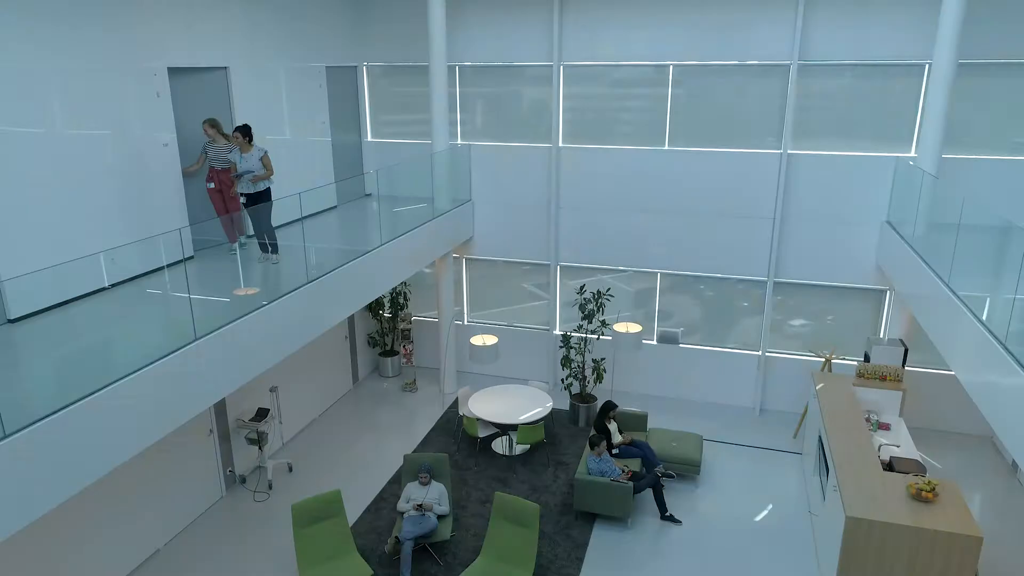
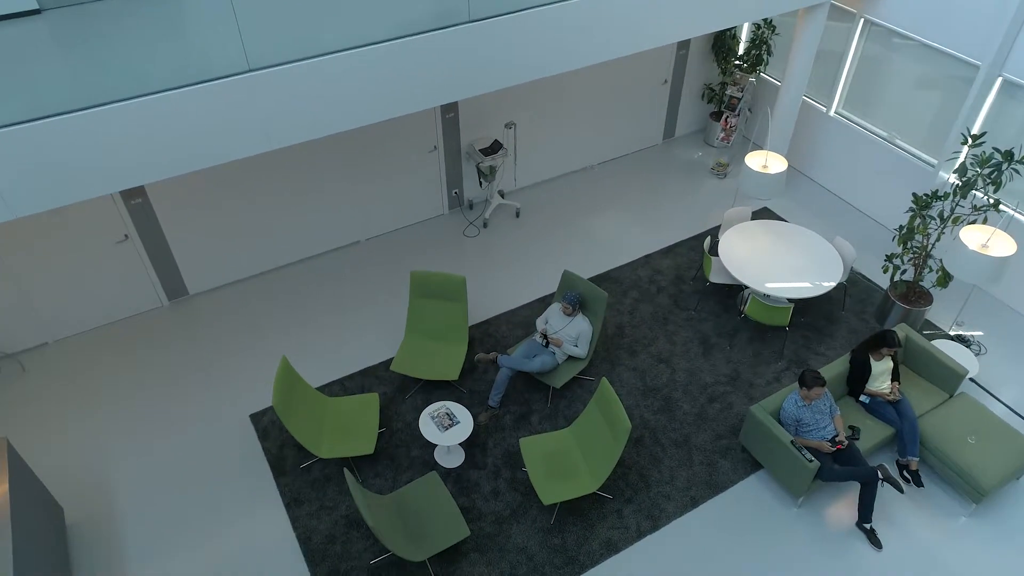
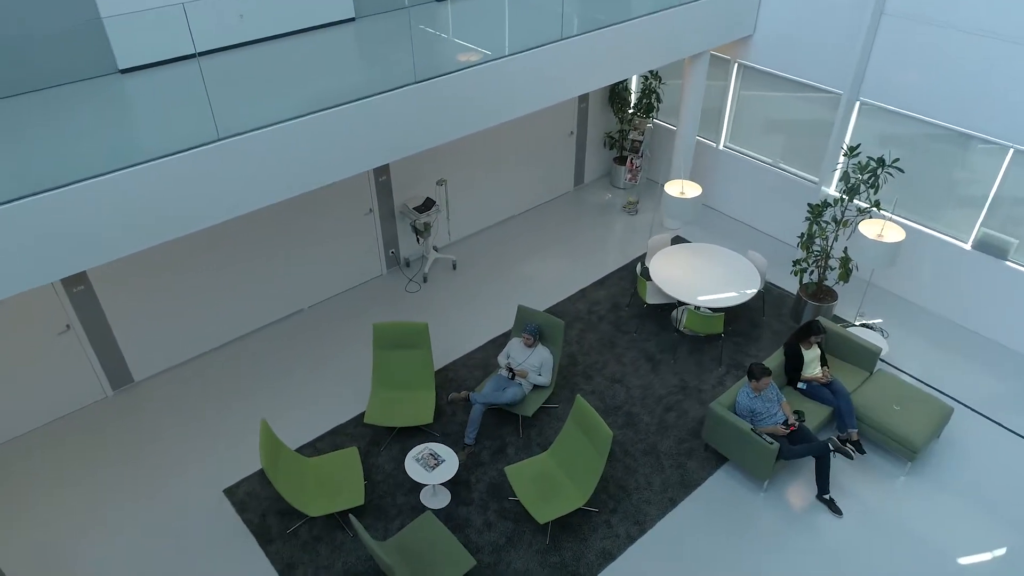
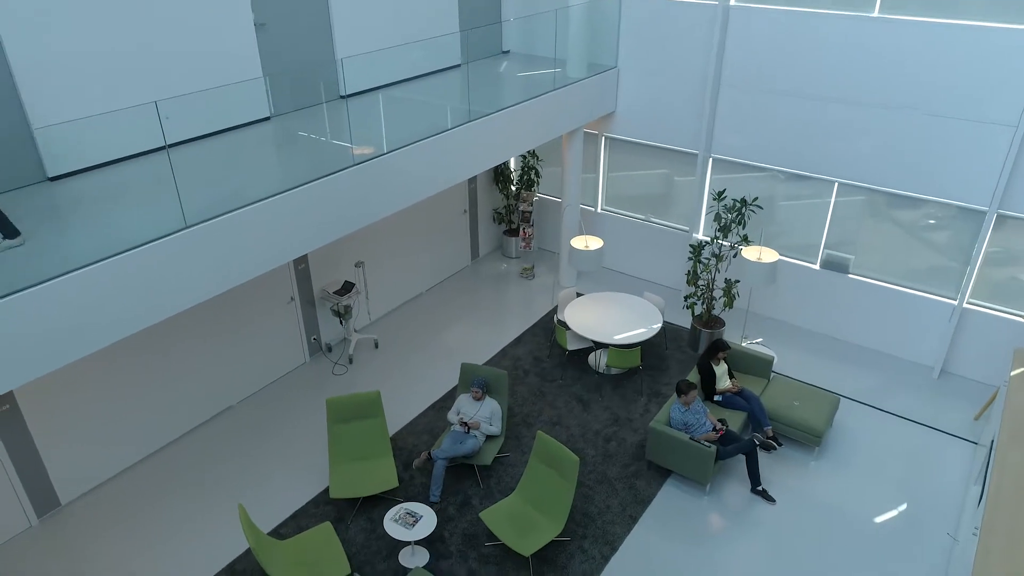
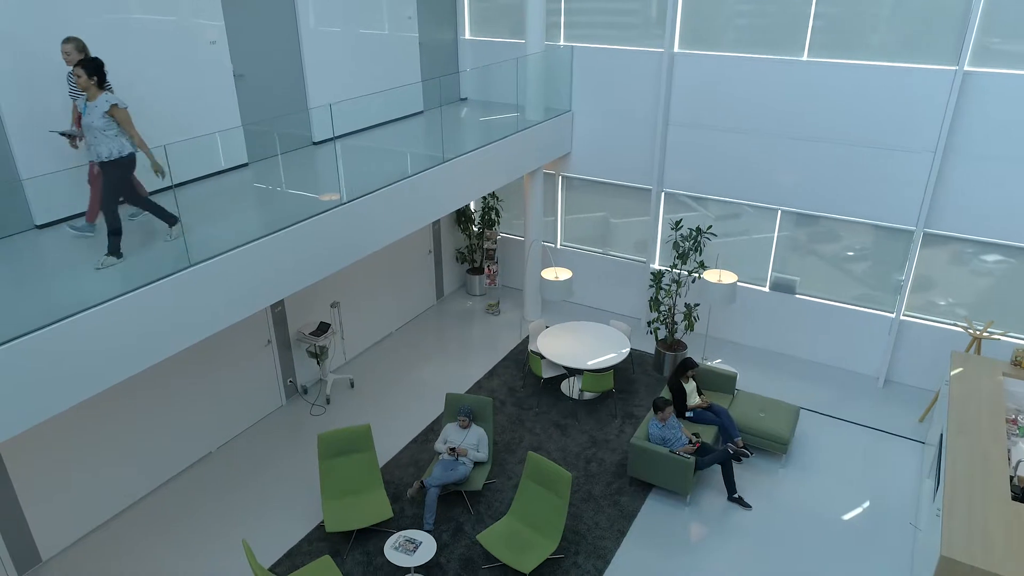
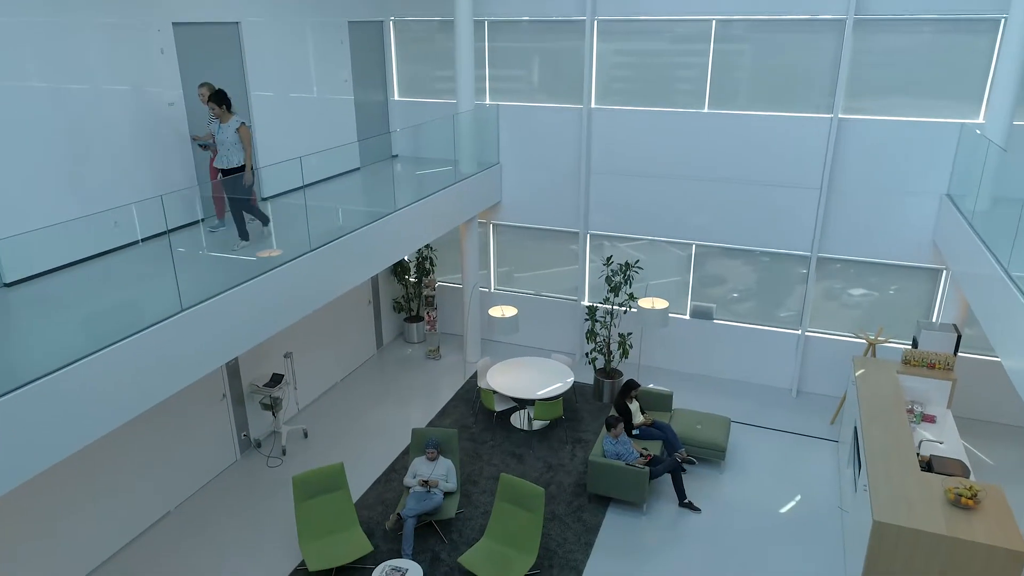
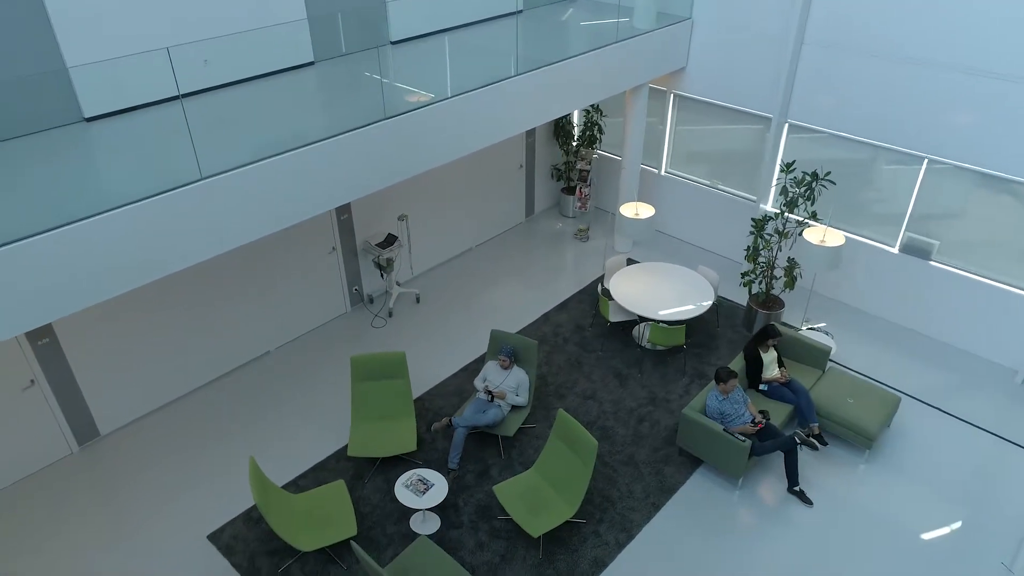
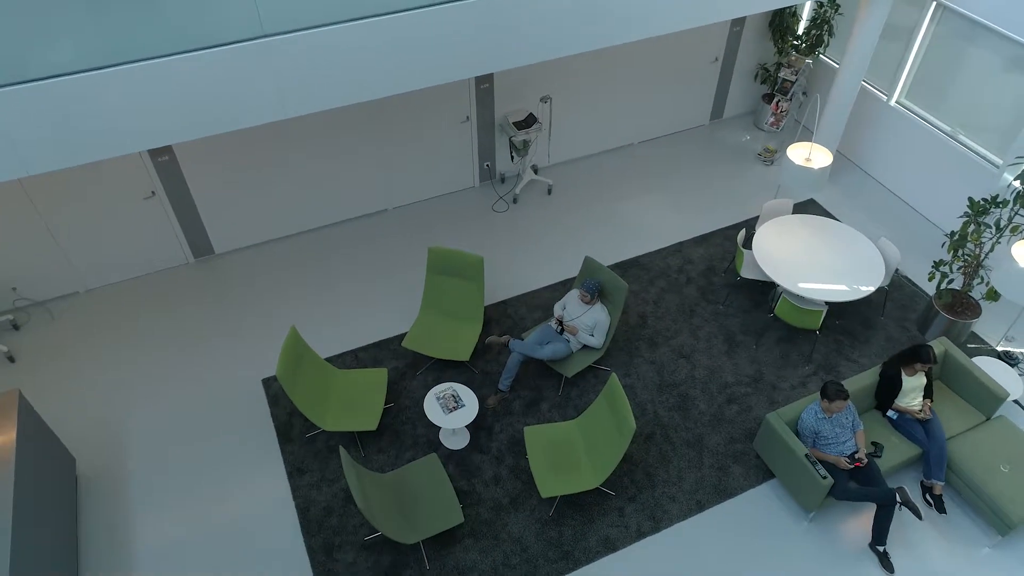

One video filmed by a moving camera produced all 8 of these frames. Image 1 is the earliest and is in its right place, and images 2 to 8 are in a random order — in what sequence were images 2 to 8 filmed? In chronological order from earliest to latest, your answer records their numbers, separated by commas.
6, 5, 4, 7, 3, 2, 8
